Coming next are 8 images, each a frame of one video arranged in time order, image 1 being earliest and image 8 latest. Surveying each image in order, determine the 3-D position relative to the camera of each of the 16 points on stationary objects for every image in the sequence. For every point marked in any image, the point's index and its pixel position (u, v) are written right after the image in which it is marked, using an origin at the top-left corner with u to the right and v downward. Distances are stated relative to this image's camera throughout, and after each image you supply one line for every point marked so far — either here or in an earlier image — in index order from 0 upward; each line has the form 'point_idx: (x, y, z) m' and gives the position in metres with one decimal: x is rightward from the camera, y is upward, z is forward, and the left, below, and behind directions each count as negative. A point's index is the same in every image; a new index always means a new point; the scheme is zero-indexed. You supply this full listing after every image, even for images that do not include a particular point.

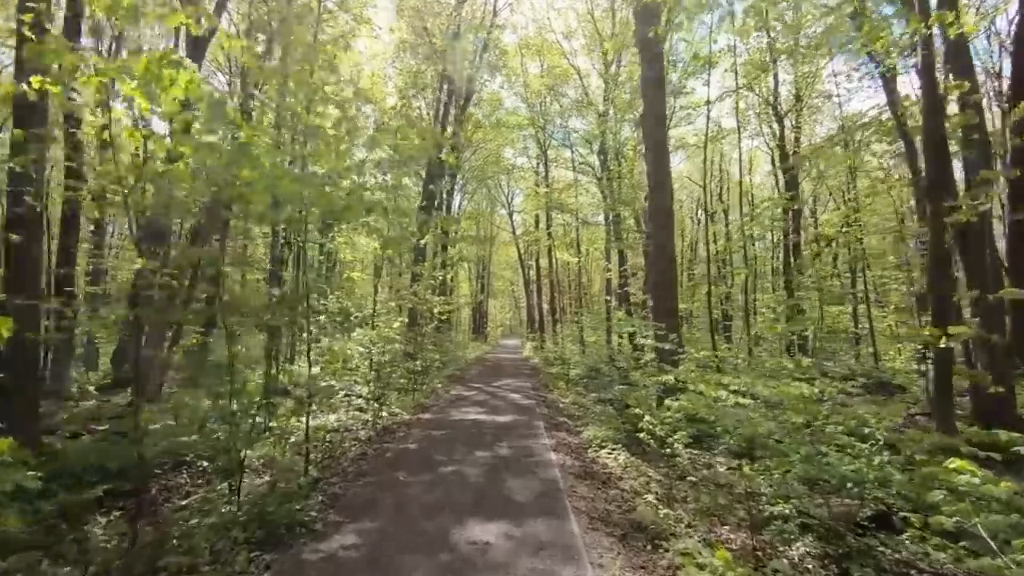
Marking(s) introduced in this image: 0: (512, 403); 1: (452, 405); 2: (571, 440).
0: (0.0, -1.8, +9.6) m
1: (-0.9, -1.8, +9.6) m
2: (+0.7, -2.0, +7.8) m
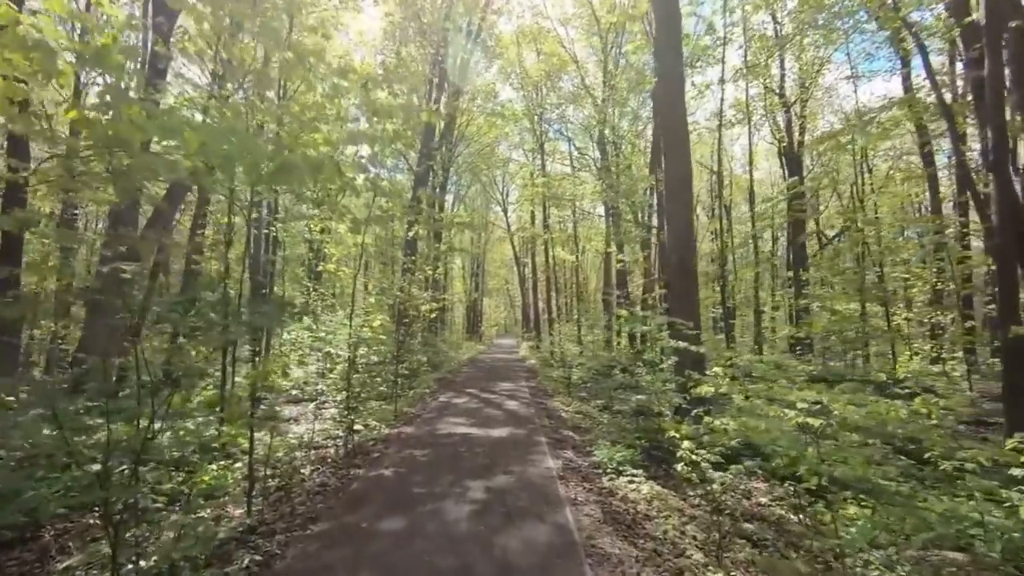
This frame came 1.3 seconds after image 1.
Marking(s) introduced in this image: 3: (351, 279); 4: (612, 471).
0: (0.0, -1.7, +8.5) m
1: (-1.0, -1.7, +8.5) m
2: (+0.7, -1.9, +6.7) m
3: (-3.4, +0.2, +13.1) m
4: (+1.0, -1.9, +6.2) m
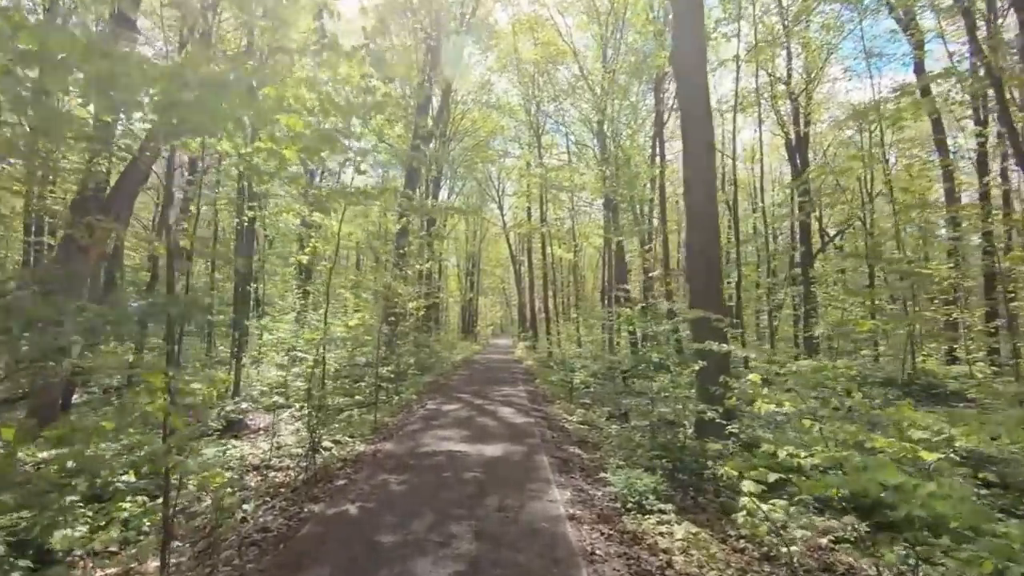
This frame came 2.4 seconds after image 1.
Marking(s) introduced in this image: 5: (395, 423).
0: (-0.1, -1.6, +7.5) m
1: (-1.0, -1.6, +7.5) m
2: (+0.7, -1.8, +5.7) m
3: (-3.5, +0.3, +12.0) m
4: (+1.0, -1.8, +5.2) m
5: (-1.4, -1.6, +7.6) m
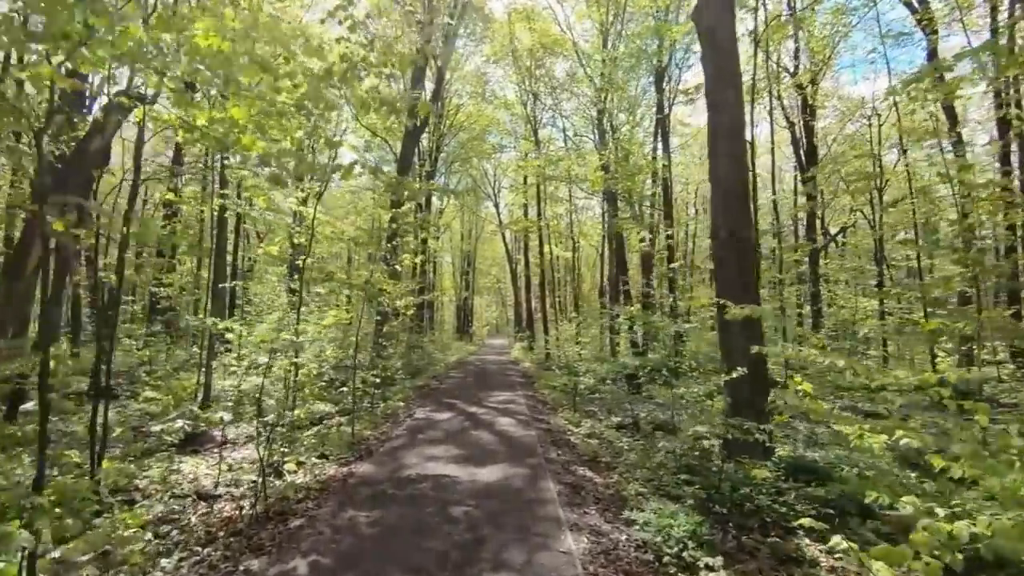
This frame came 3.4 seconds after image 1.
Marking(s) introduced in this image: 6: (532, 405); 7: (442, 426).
0: (-0.1, -1.6, +6.5) m
1: (-1.0, -1.6, +6.5) m
2: (+0.7, -1.7, +4.7) m
3: (-3.6, +0.3, +11.1) m
4: (+1.0, -1.7, +4.3) m
5: (-1.4, -1.6, +6.7) m
6: (+0.3, -1.9, +10.0) m
7: (-0.8, -1.6, +7.2) m
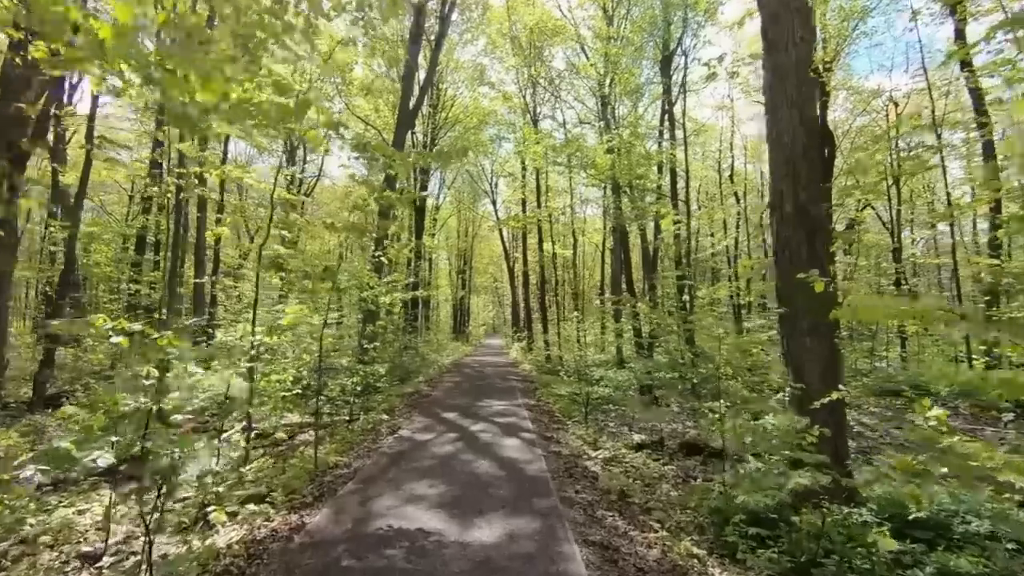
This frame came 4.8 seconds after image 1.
0: (-0.1, -1.5, +5.3) m
1: (-1.0, -1.5, +5.2) m
2: (+0.7, -1.7, +3.5) m
3: (-3.6, +0.4, +9.8) m
4: (+1.0, -1.7, +3.0) m
5: (-1.4, -1.5, +5.4) m
6: (+0.3, -1.8, +8.7) m
7: (-0.8, -1.5, +5.9) m
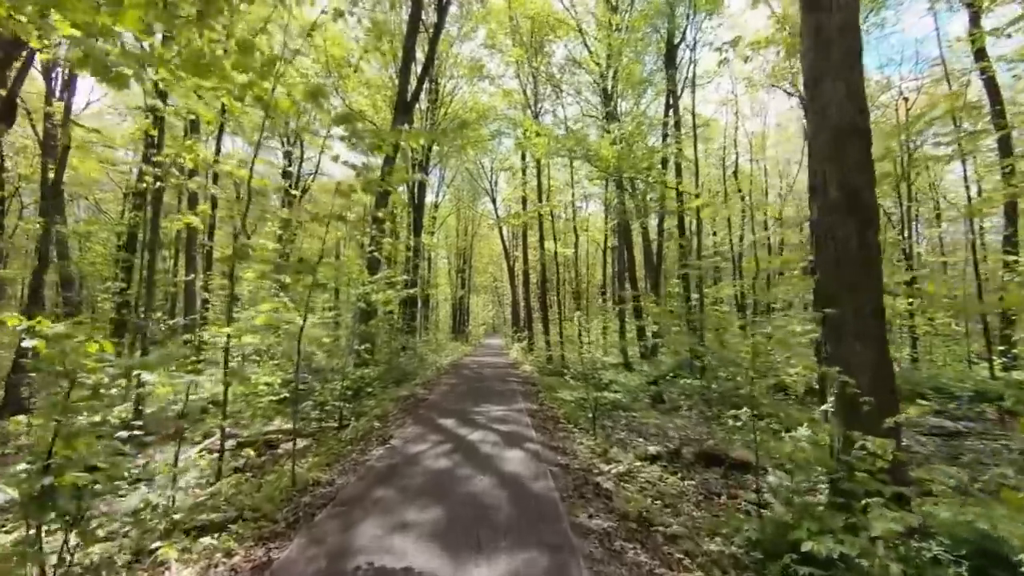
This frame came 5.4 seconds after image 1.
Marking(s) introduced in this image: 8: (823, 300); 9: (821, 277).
0: (-0.1, -1.5, +4.7) m
1: (-1.0, -1.5, +4.7) m
2: (+0.7, -1.6, +2.9) m
3: (-3.5, +0.4, +9.2) m
4: (+1.0, -1.6, +2.4) m
5: (-1.4, -1.5, +4.9) m
6: (+0.4, -1.7, +8.2) m
7: (-0.8, -1.5, +5.4) m
8: (+2.0, -0.1, +3.9) m
9: (+1.9, +0.1, +3.9) m
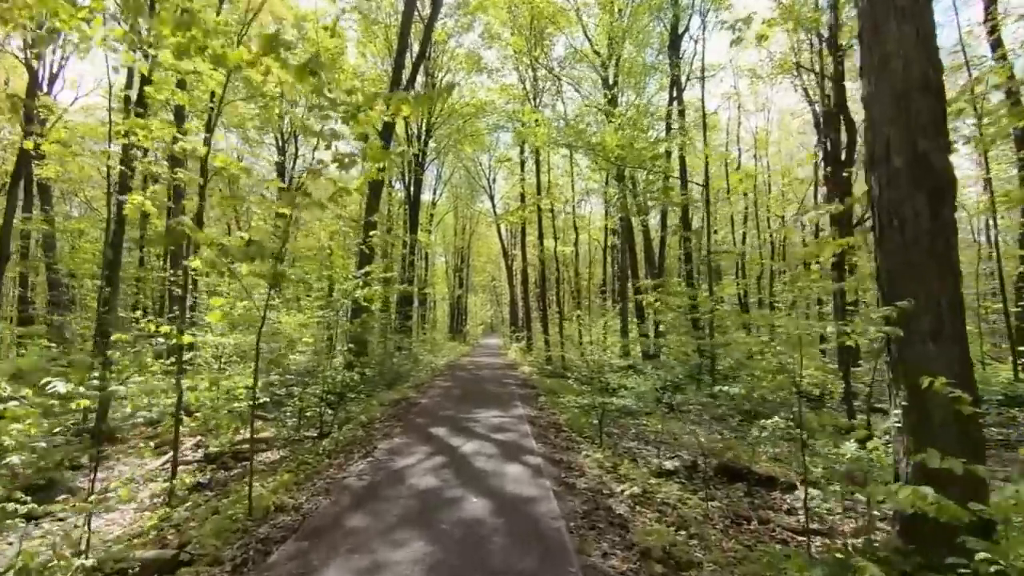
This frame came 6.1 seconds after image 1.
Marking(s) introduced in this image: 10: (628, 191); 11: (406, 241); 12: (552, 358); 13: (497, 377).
0: (-0.1, -1.4, +4.0) m
1: (-1.0, -1.4, +4.0) m
2: (+0.7, -1.6, +2.2) m
3: (-3.6, +0.5, +8.5) m
4: (+1.0, -1.6, +1.8) m
5: (-1.4, -1.4, +4.2) m
6: (+0.3, -1.7, +7.5) m
7: (-0.8, -1.4, +4.7) m
8: (+1.9, 0.0, +3.3) m
9: (+1.9, +0.1, +3.3) m
10: (+3.7, +3.1, +19.6) m
11: (-3.1, +1.5, +18.6) m
12: (+1.2, -2.0, +18.2) m
13: (-0.4, -2.4, +17.3) m
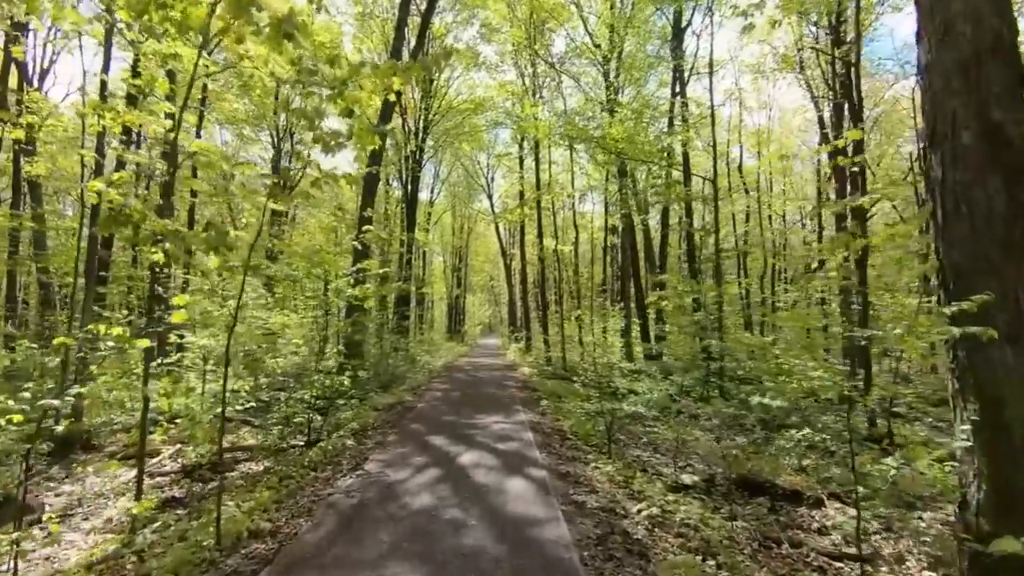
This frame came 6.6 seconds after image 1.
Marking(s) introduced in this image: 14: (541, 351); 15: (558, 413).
0: (-0.1, -1.4, +3.6) m
1: (-1.0, -1.4, +3.6) m
2: (+0.8, -1.6, +1.8) m
3: (-3.6, +0.5, +8.1) m
4: (+1.1, -1.6, +1.3) m
5: (-1.4, -1.4, +3.7) m
6: (+0.4, -1.7, +7.1) m
7: (-0.8, -1.4, +4.3) m
8: (+2.0, 0.0, +2.8) m
9: (+2.0, +0.1, +2.8) m
10: (+3.6, +3.2, +19.2) m
11: (-3.1, +1.5, +18.1) m
12: (+1.1, -2.0, +17.8) m
13: (-0.4, -2.4, +16.9) m
14: (+0.9, -2.0, +19.6) m
15: (+0.7, -1.8, +9.1) m
